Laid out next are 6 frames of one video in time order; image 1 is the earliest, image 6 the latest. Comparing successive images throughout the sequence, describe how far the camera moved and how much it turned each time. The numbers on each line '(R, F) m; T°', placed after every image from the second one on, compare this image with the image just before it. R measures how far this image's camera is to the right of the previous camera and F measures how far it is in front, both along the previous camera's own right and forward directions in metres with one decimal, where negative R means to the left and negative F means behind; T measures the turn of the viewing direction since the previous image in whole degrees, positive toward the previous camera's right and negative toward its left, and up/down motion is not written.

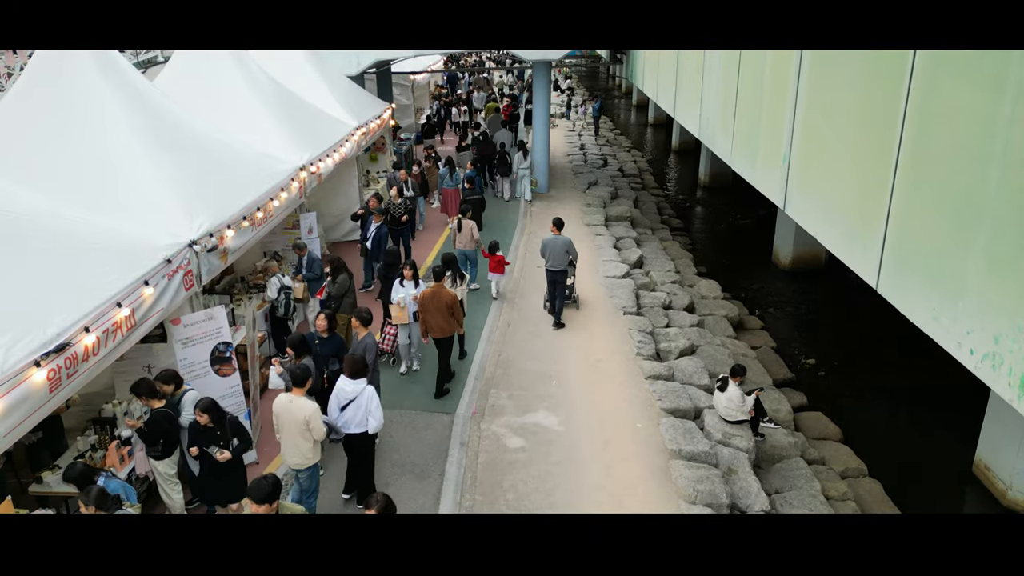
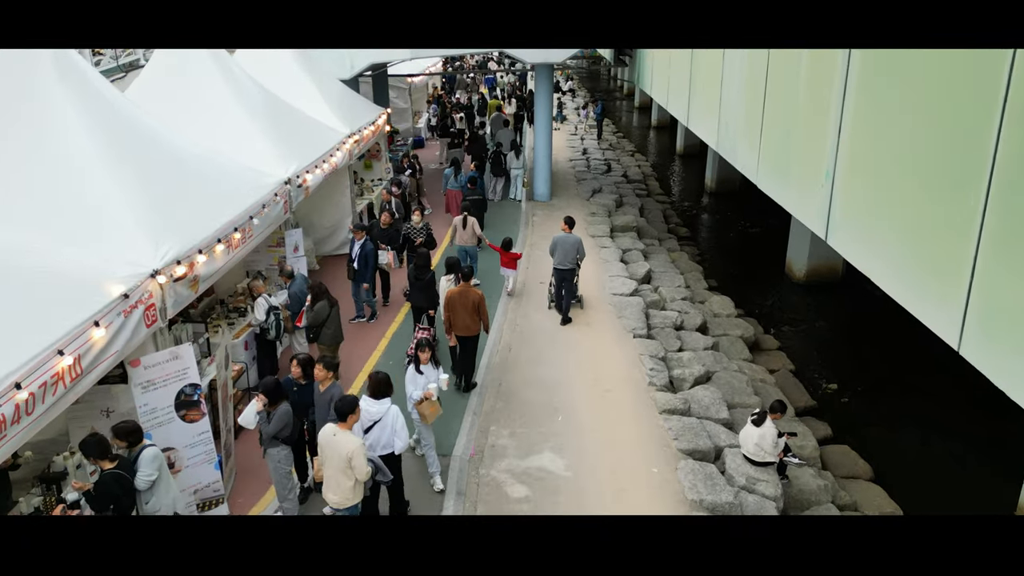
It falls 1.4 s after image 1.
(0.0, +0.7) m; 0°
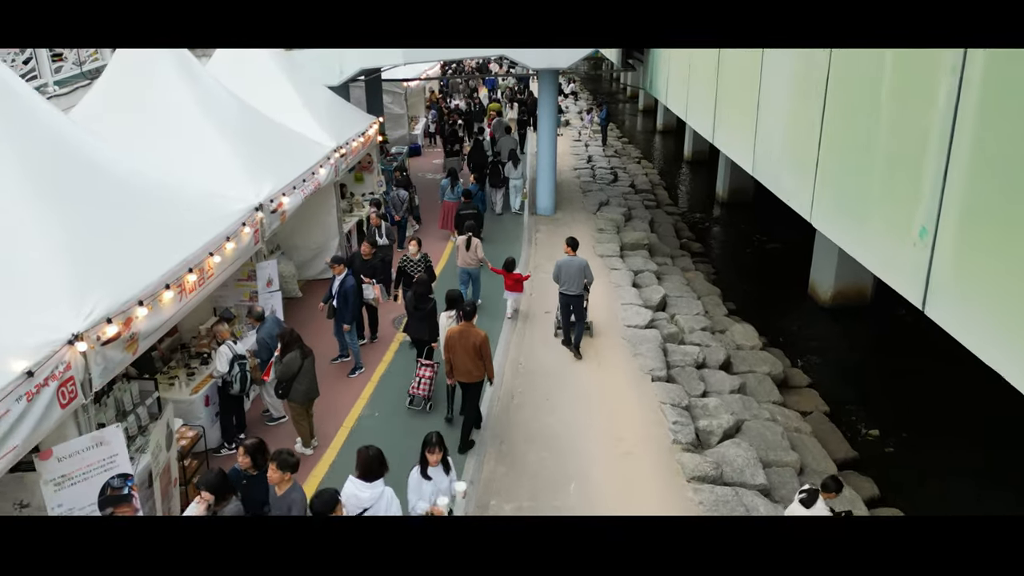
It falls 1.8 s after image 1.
(0.0, +1.1) m; 0°
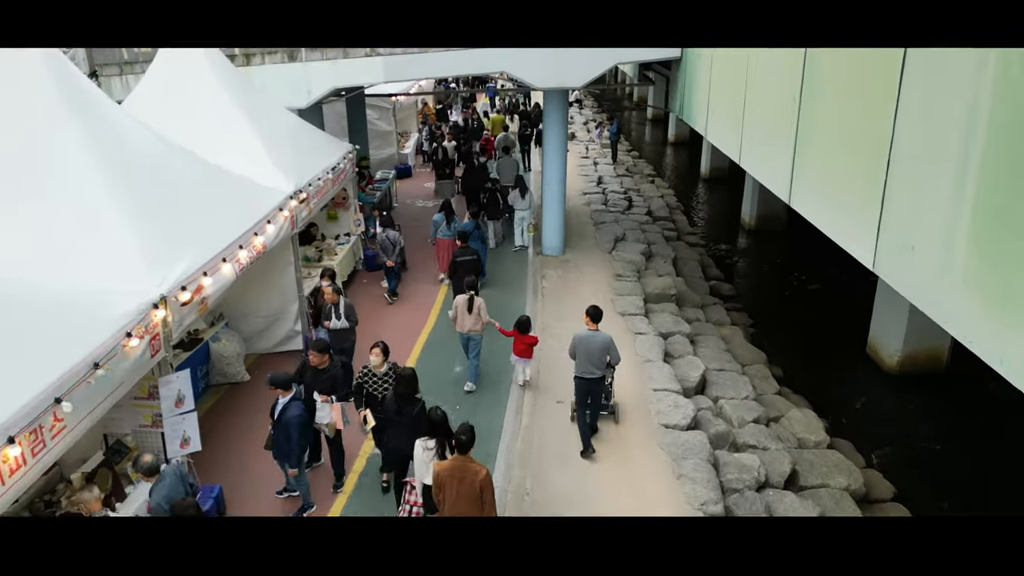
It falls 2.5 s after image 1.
(0.0, +2.2) m; 0°
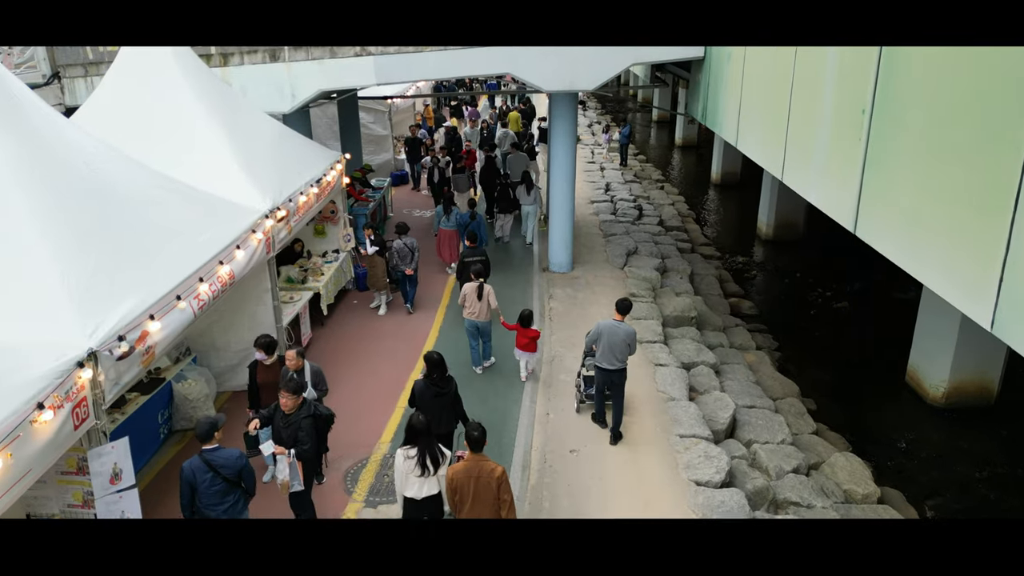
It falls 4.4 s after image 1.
(-0.1, +1.0) m; 0°
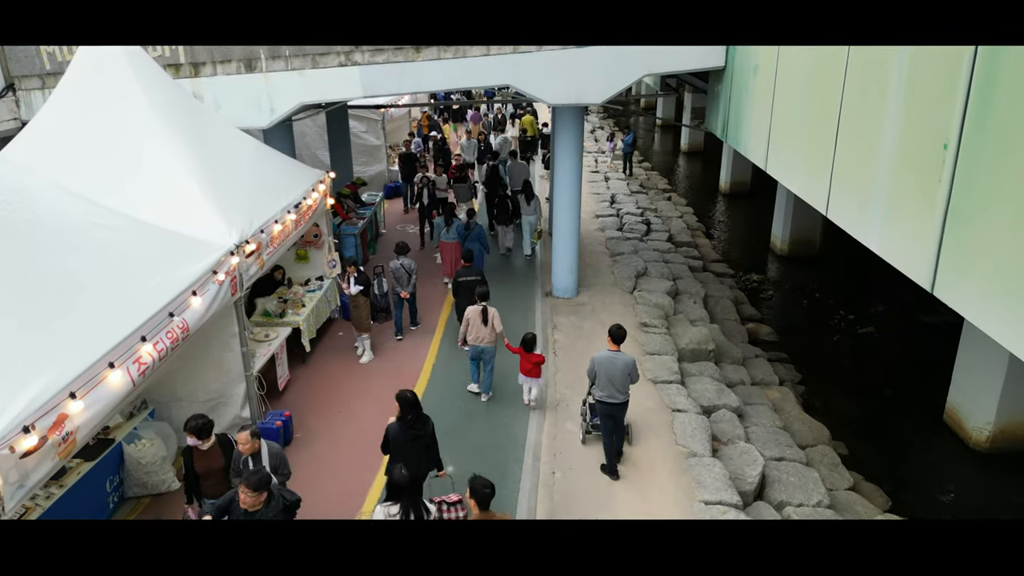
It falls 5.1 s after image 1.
(0.0, +0.9) m; 0°
